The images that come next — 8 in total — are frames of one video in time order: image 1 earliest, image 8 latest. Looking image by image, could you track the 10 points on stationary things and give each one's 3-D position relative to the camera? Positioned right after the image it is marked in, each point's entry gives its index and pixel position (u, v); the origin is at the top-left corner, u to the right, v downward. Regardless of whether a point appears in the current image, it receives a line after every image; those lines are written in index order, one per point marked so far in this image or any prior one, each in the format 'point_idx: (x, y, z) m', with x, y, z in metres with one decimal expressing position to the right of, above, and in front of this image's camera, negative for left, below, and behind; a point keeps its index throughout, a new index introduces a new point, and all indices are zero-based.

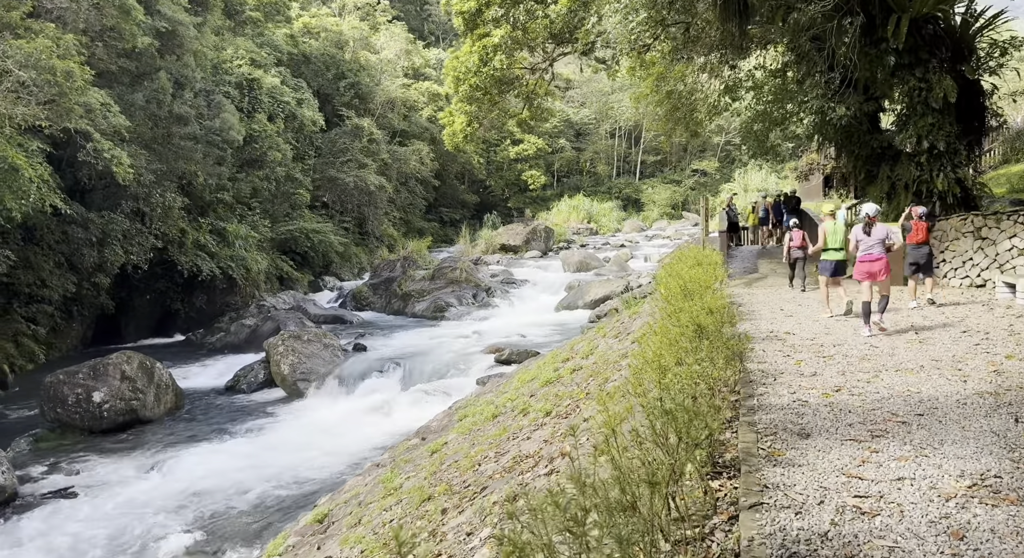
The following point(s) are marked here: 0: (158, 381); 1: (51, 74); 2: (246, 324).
0: (-4.8, -1.4, +12.1) m
1: (-6.4, +2.8, +12.2) m
2: (-4.9, -0.8, +16.7) m
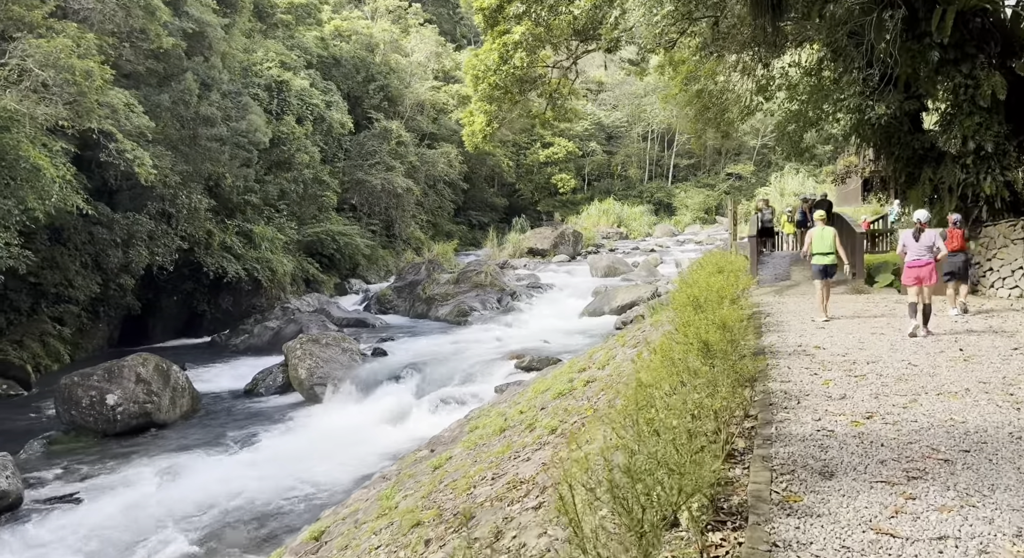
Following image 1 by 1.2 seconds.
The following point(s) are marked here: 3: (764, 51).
0: (-4.5, -1.4, +11.9) m
1: (-6.1, +2.8, +12.1) m
2: (-4.4, -0.9, +16.5) m
3: (+3.5, +3.2, +12.6) m
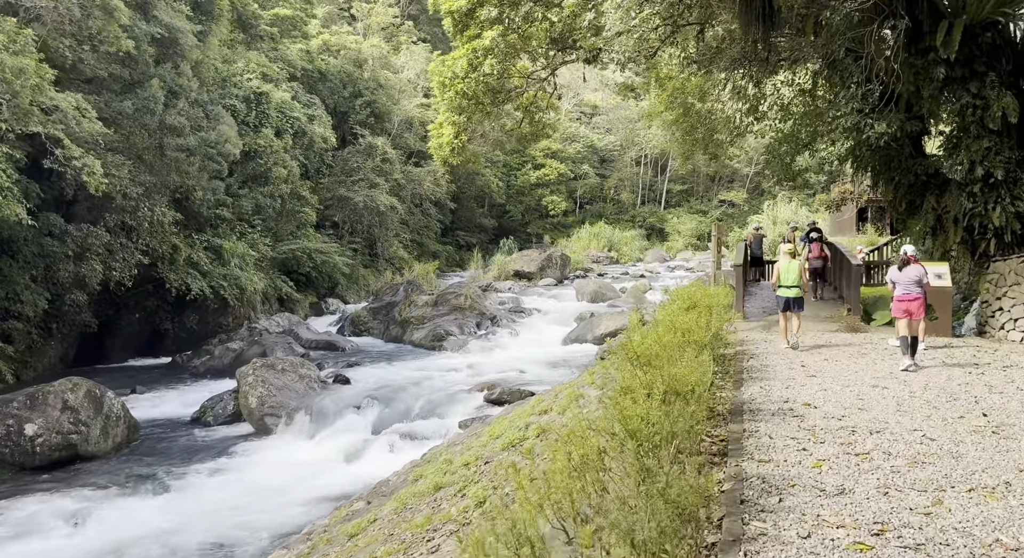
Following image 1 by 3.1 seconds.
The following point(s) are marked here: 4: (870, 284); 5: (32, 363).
0: (-4.9, -1.6, +10.9) m
1: (-6.4, +2.6, +11.2) m
2: (-4.8, -1.2, +15.6) m
3: (+3.2, +2.8, +11.9) m
4: (+5.8, -0.1, +14.6) m
5: (-8.7, -1.5, +16.5) m
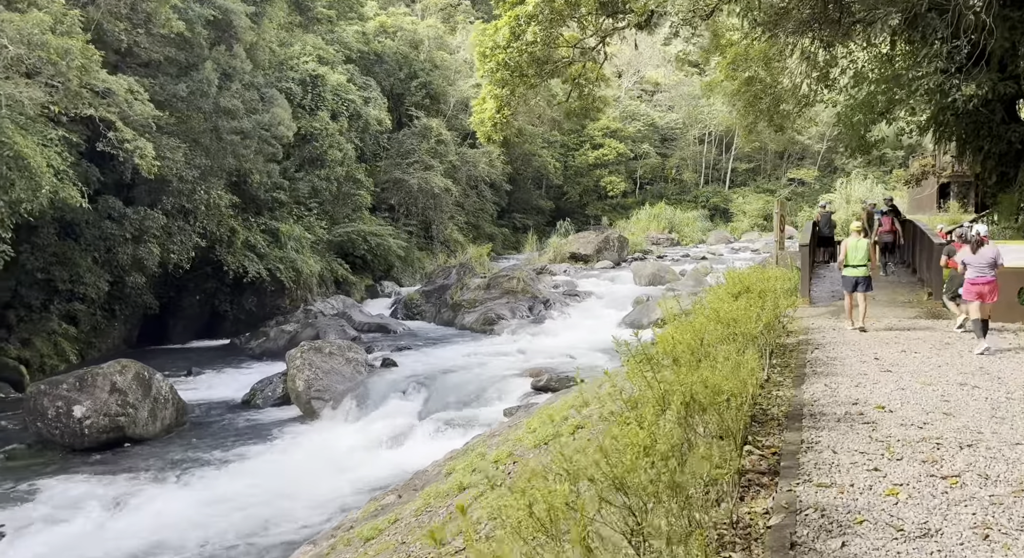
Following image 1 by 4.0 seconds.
0: (-4.3, -1.4, +10.9) m
1: (-5.8, +2.8, +11.2) m
2: (-3.9, -0.9, +15.5) m
3: (+3.8, +3.0, +11.2) m
4: (+6.7, +0.2, +13.8) m
5: (-7.7, -1.2, +16.8) m
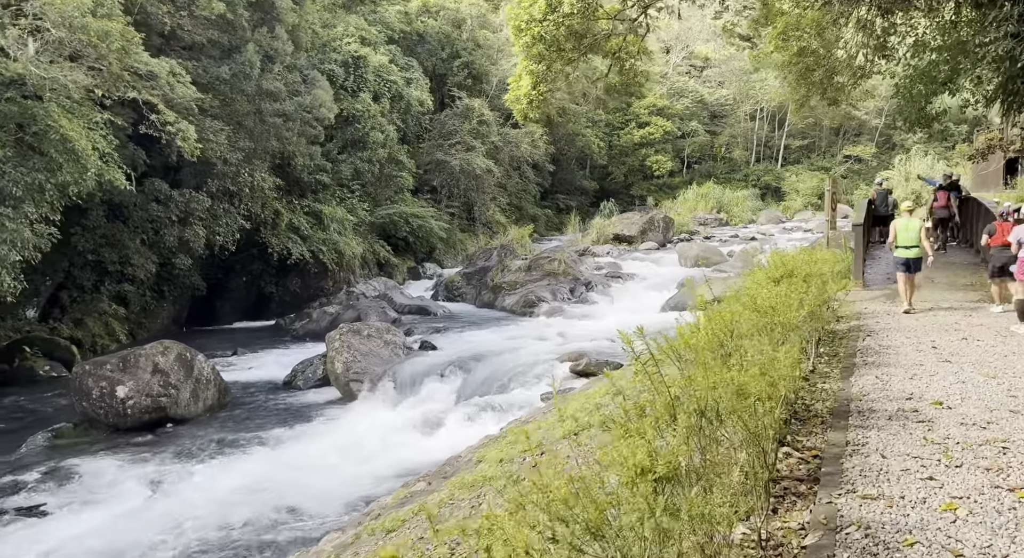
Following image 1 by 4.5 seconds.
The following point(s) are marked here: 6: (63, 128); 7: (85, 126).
0: (-3.9, -1.2, +11.0) m
1: (-5.3, +3.1, +11.3) m
2: (-3.2, -0.6, +15.6) m
3: (+4.3, +3.2, +10.8) m
4: (+7.3, +0.5, +13.3) m
5: (-7.0, -0.9, +17.0) m
6: (-6.0, +2.0, +11.9) m
7: (-6.0, +2.1, +12.6) m
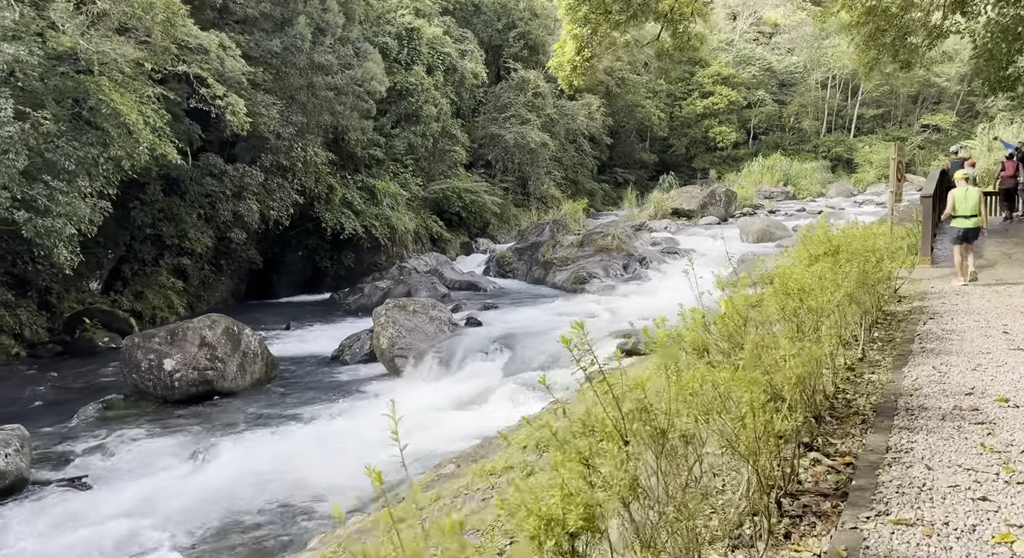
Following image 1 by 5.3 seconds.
0: (-3.3, -0.8, +11.0) m
1: (-4.7, +3.4, +11.3) m
2: (-2.3, -0.1, +15.5) m
3: (+4.9, +3.5, +10.1) m
4: (+8.0, +0.8, +12.5) m
5: (-6.0, -0.4, +17.2) m
6: (-5.3, +2.4, +12.0) m
7: (-5.3, +2.5, +12.7) m
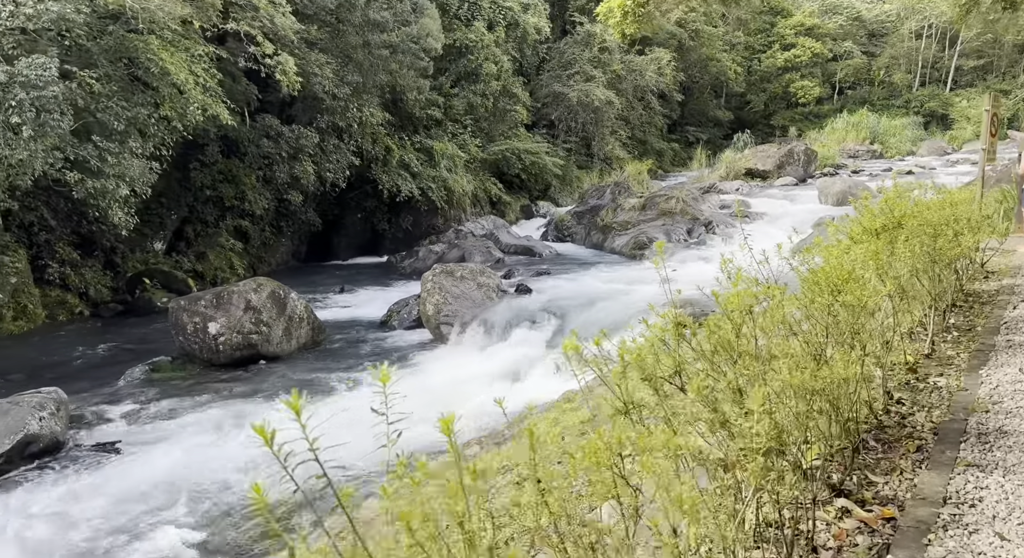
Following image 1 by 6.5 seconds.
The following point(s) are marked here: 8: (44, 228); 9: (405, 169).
0: (-2.7, -0.4, +10.8) m
1: (-4.0, +3.9, +11.0) m
2: (-1.3, +0.5, +15.2) m
3: (+5.4, +3.8, +9.0) m
4: (+8.7, +1.2, +11.2) m
5: (-4.8, +0.4, +17.2) m
6: (-4.6, +2.9, +11.8) m
7: (-4.5, +3.0, +12.4) m
8: (-7.0, +0.8, +13.5) m
9: (-2.1, +2.2, +18.0) m
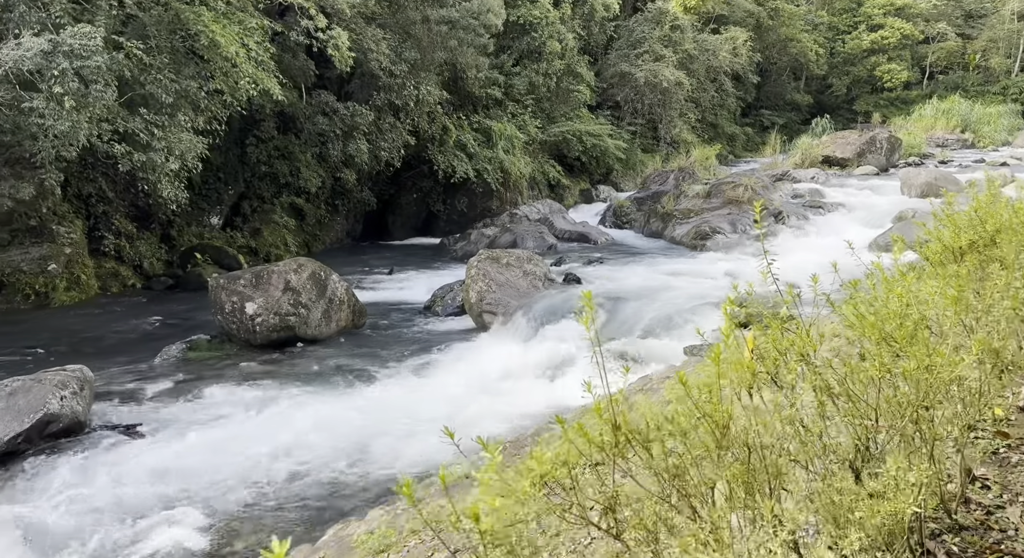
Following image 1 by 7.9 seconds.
0: (-2.1, -0.2, +10.5) m
1: (-3.3, +4.1, +10.7) m
2: (-0.4, +0.7, +14.7) m
3: (+5.9, +3.7, +7.9) m
4: (+9.3, +1.0, +9.9) m
5: (-3.7, +0.8, +17.0) m
6: (-3.8, +3.2, +11.5) m
7: (-3.7, +3.3, +12.2) m
8: (-6.2, +1.2, +13.5) m
9: (-0.9, +2.6, +17.5) m
